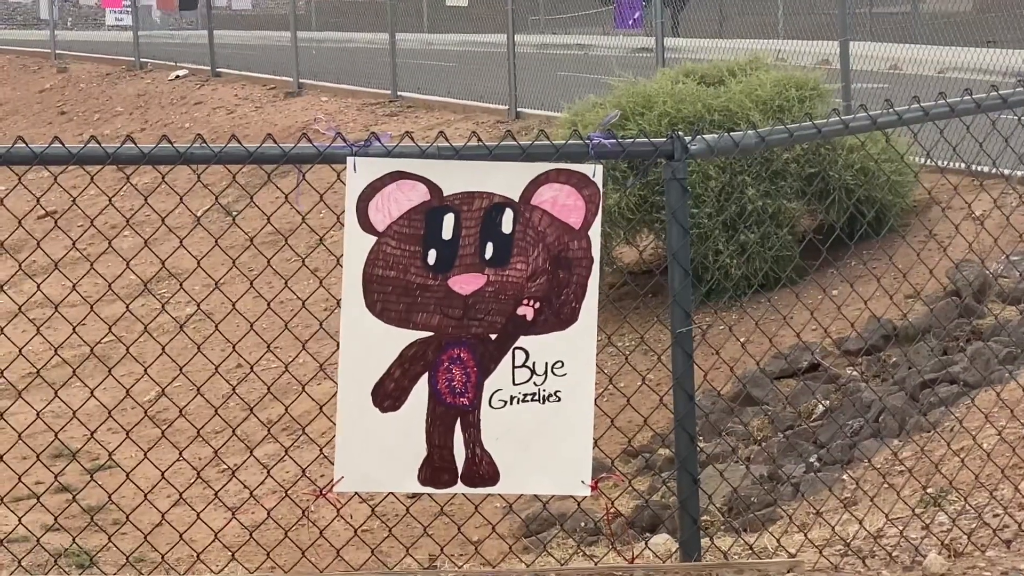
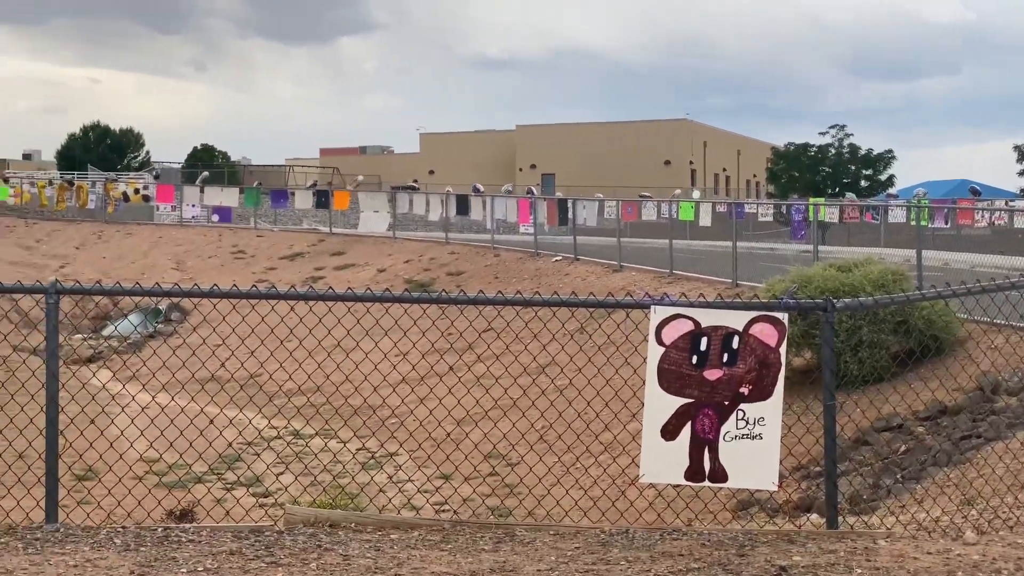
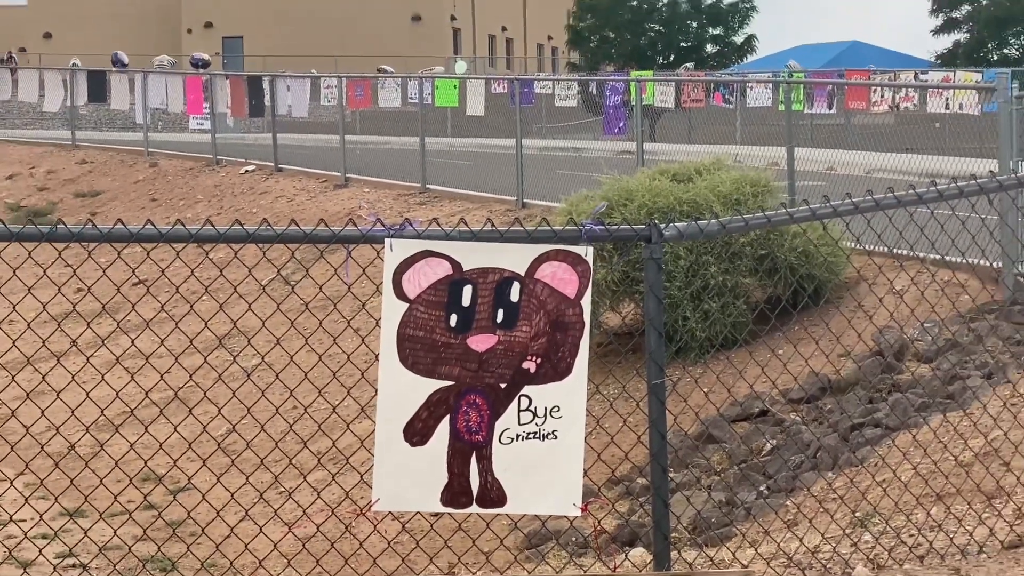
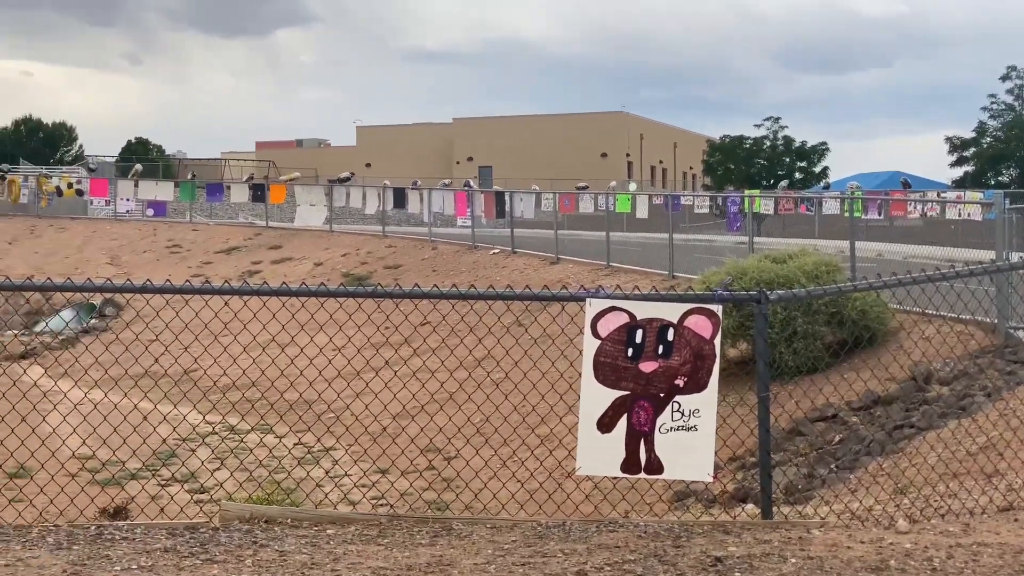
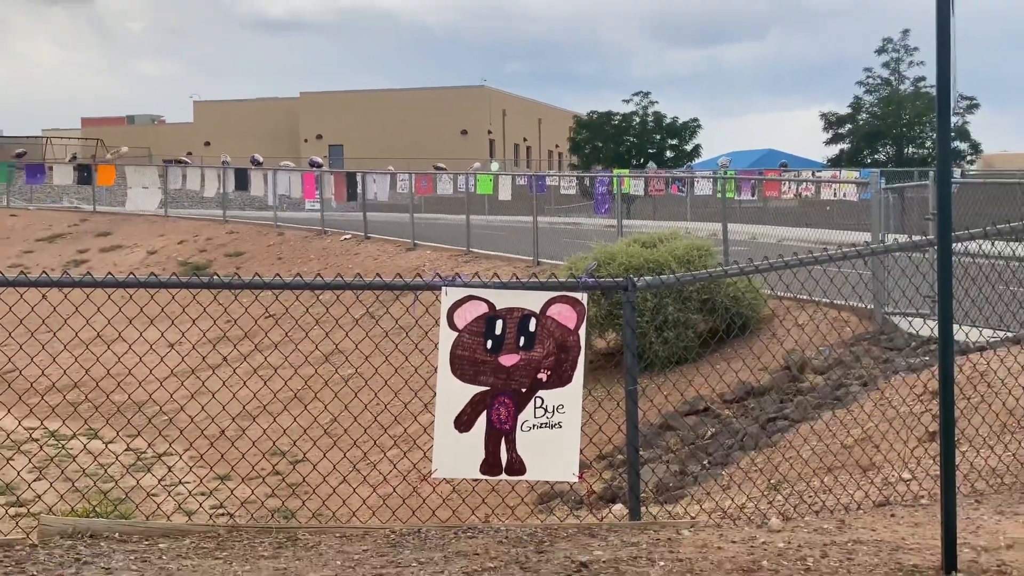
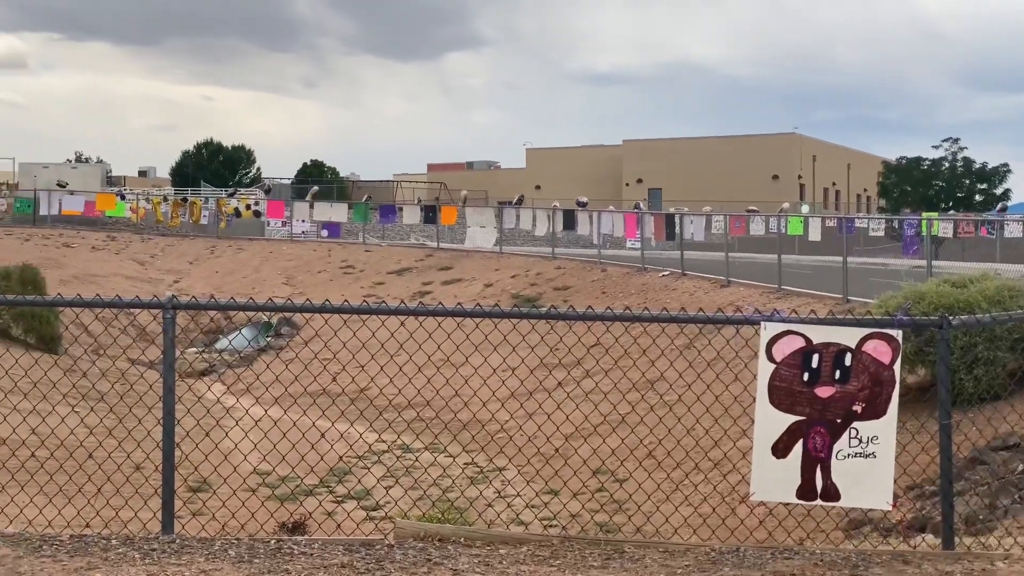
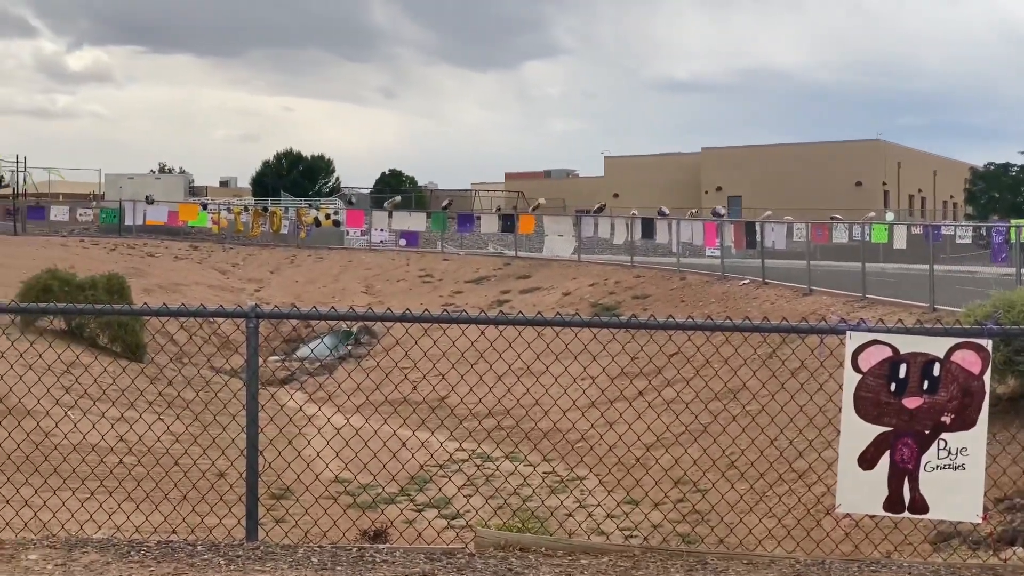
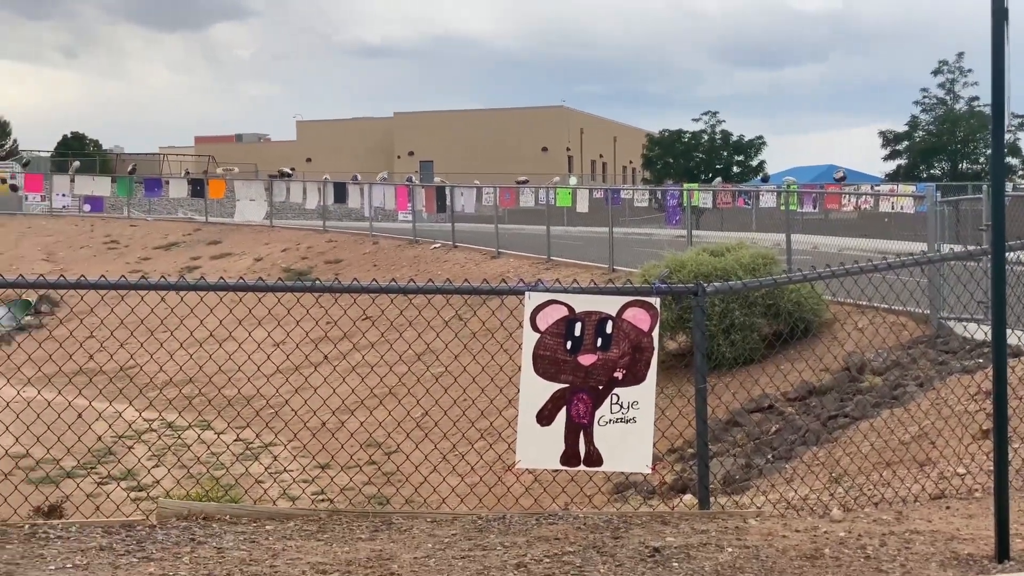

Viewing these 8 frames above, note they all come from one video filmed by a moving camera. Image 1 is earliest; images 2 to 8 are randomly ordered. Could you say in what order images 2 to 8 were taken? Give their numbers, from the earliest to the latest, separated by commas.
3, 5, 8, 4, 2, 6, 7
